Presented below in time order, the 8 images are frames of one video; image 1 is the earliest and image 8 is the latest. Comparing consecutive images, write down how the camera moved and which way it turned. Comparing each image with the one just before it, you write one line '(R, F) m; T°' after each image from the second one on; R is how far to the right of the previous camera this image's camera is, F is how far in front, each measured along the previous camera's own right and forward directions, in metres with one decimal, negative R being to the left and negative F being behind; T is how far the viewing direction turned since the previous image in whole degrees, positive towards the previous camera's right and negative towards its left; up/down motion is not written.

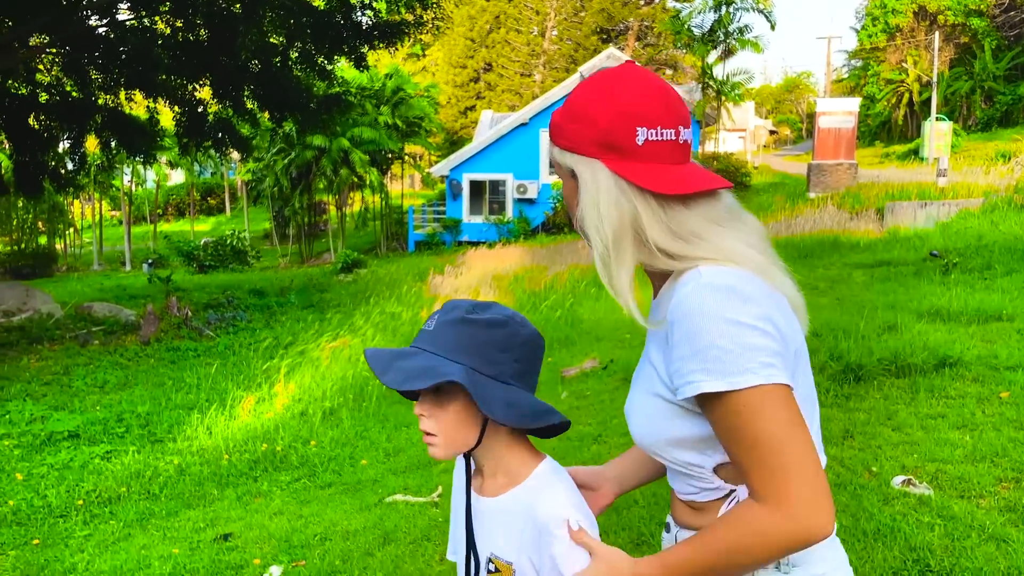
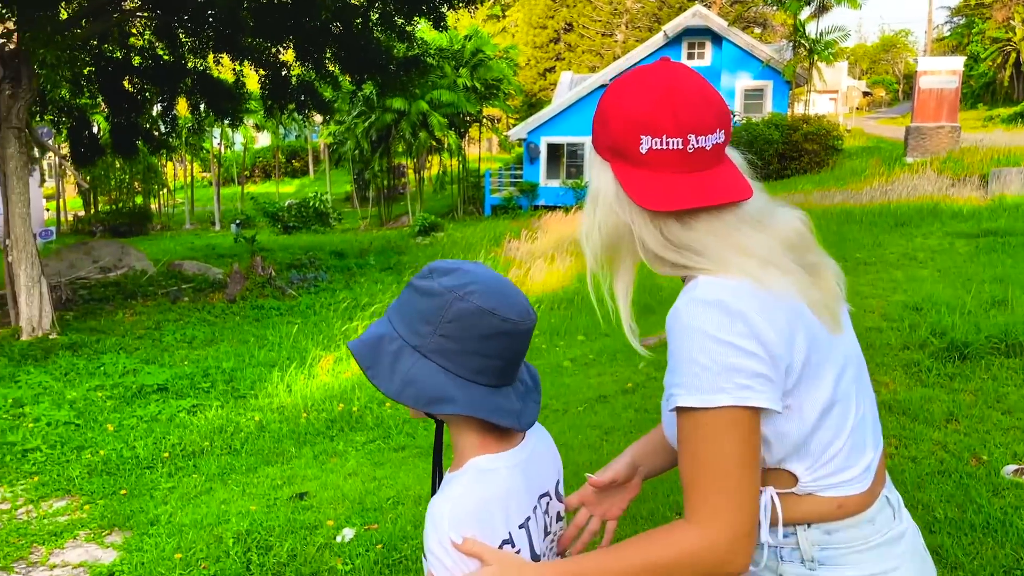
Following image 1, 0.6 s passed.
(0.0, +0.1) m; -6°
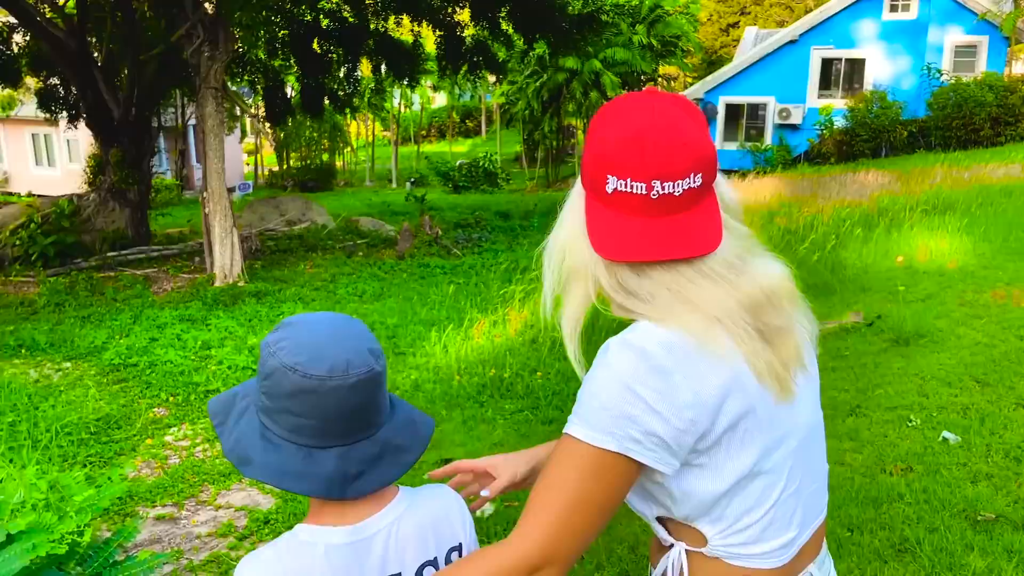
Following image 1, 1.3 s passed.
(0.0, +0.2) m; -12°
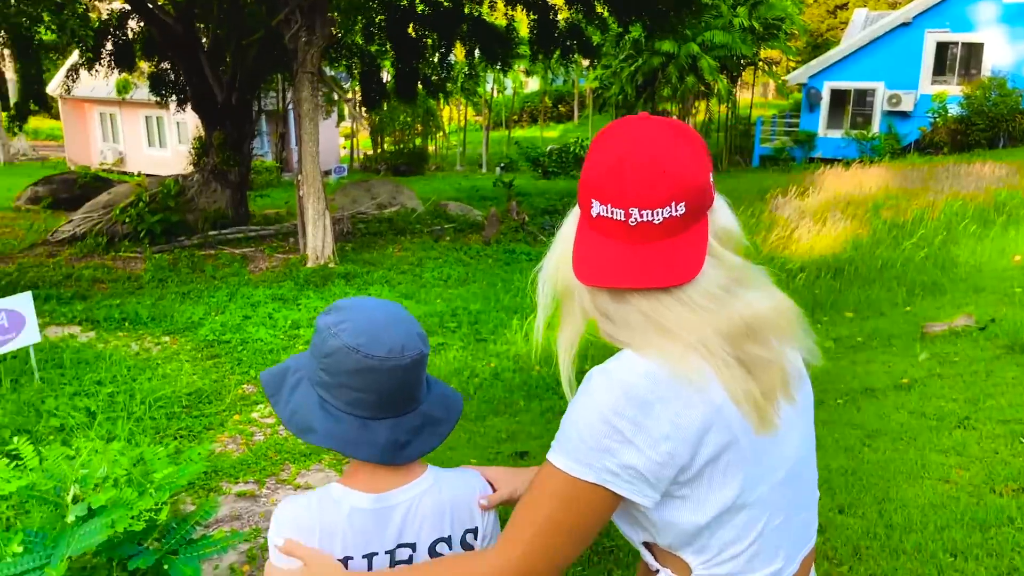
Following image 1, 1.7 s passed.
(0.0, +0.1) m; -6°
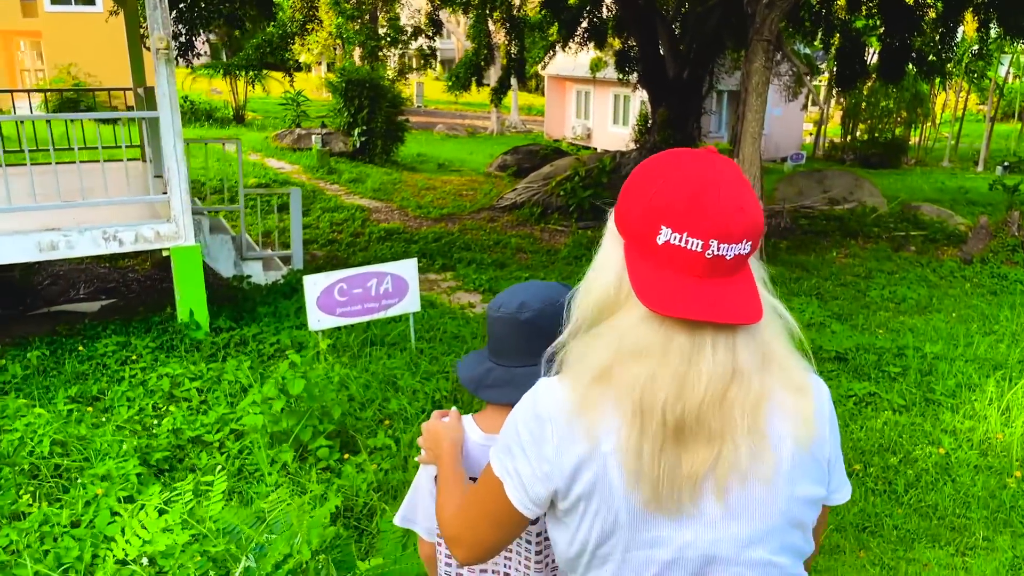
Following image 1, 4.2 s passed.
(0.0, +1.2) m; -31°
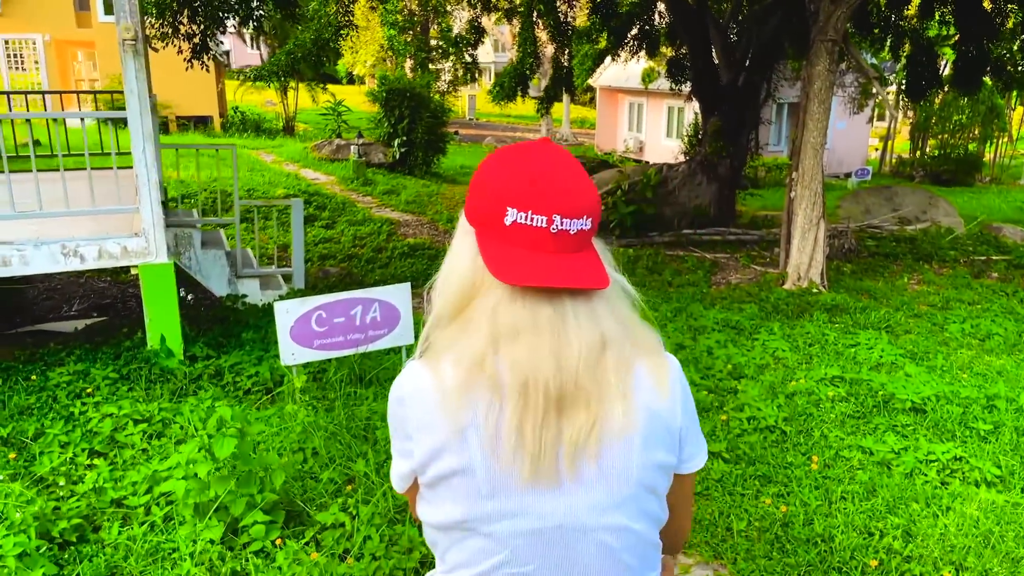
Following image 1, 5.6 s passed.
(+0.2, +0.8) m; -4°
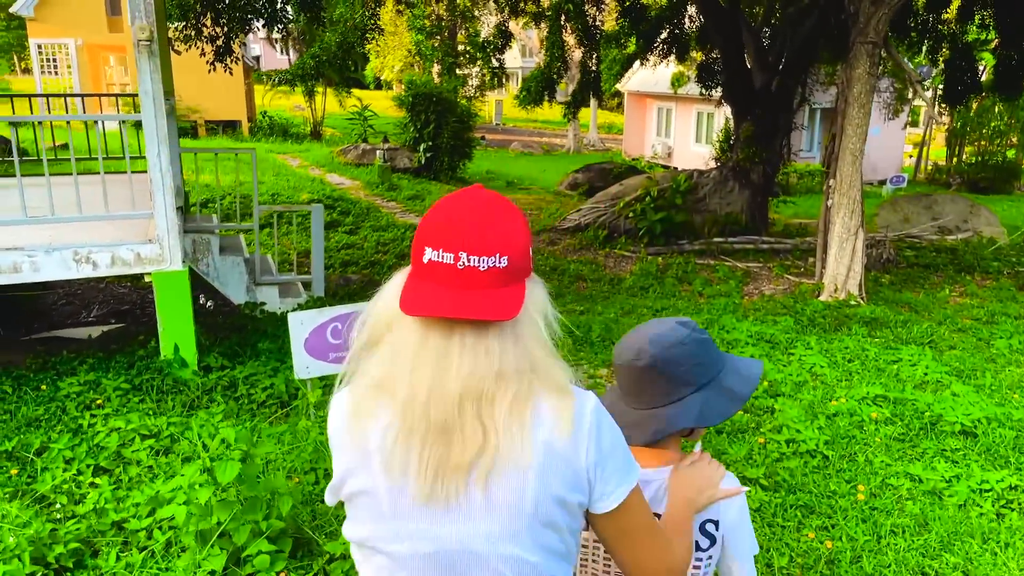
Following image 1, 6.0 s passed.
(0.0, +0.2) m; -2°
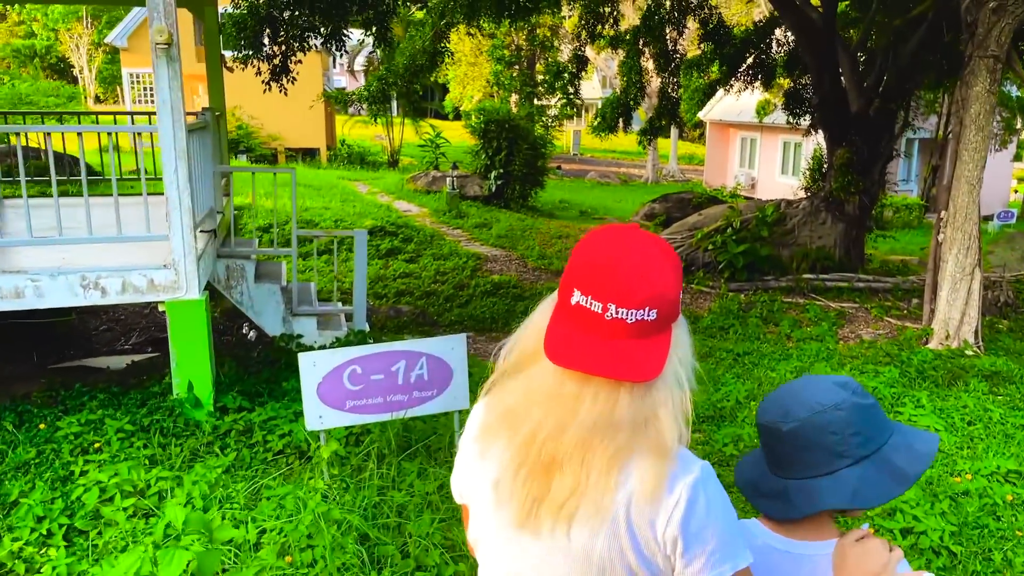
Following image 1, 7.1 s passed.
(+0.1, +0.6) m; -6°
